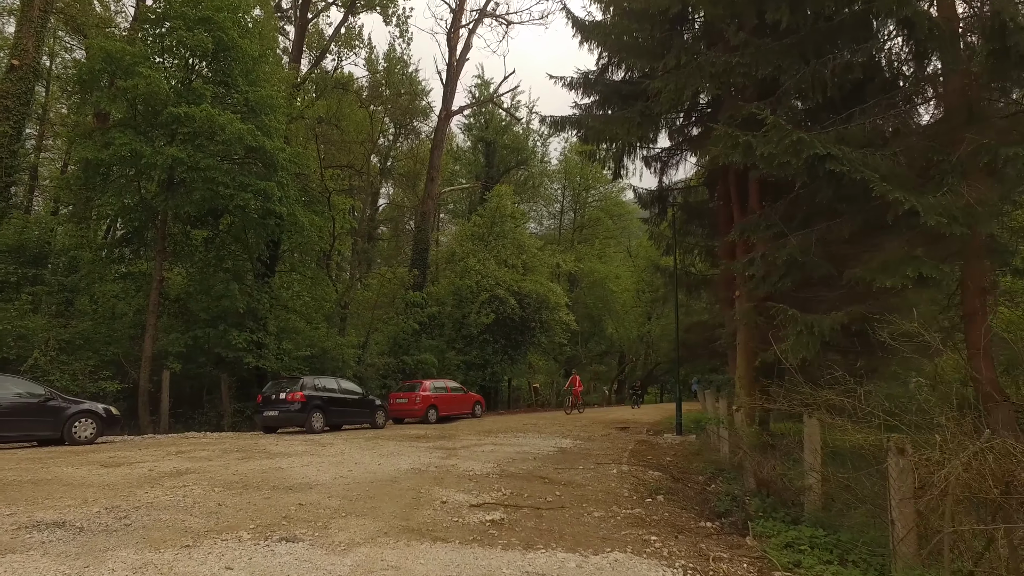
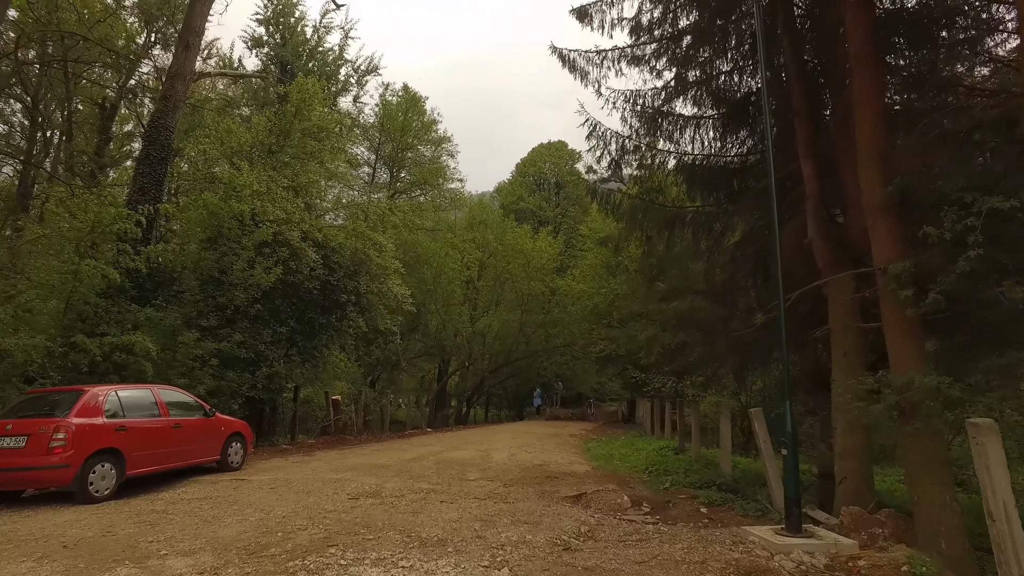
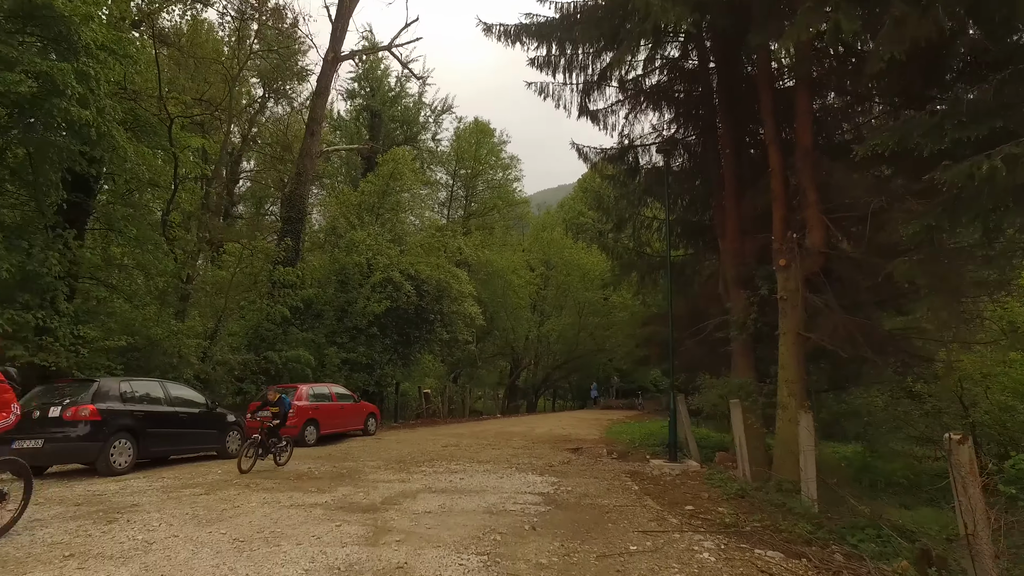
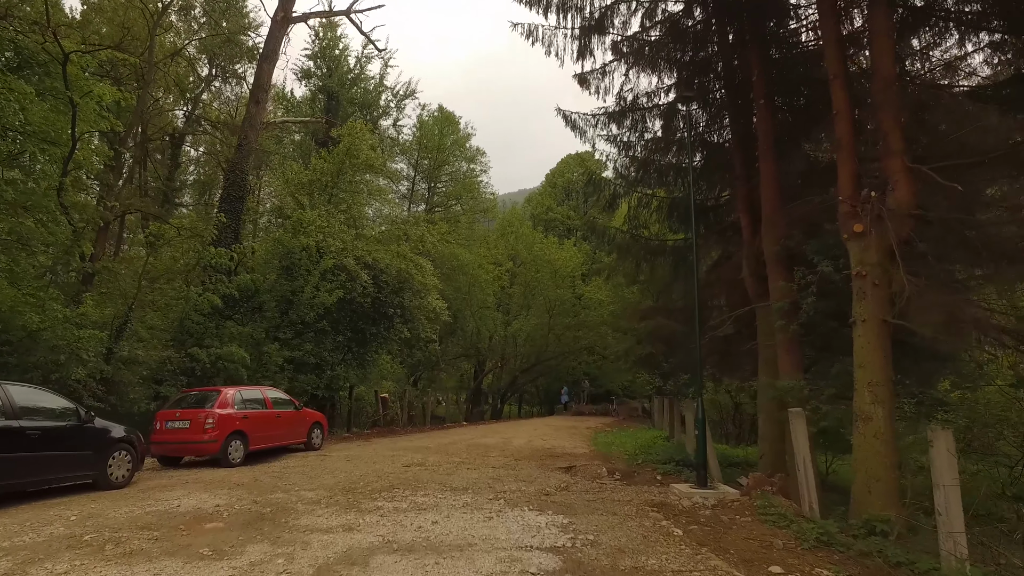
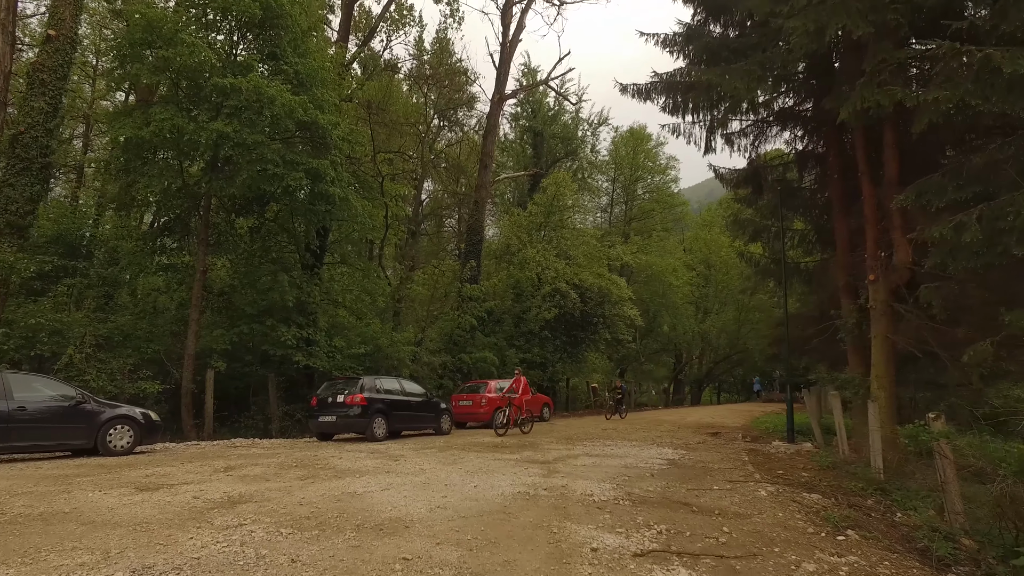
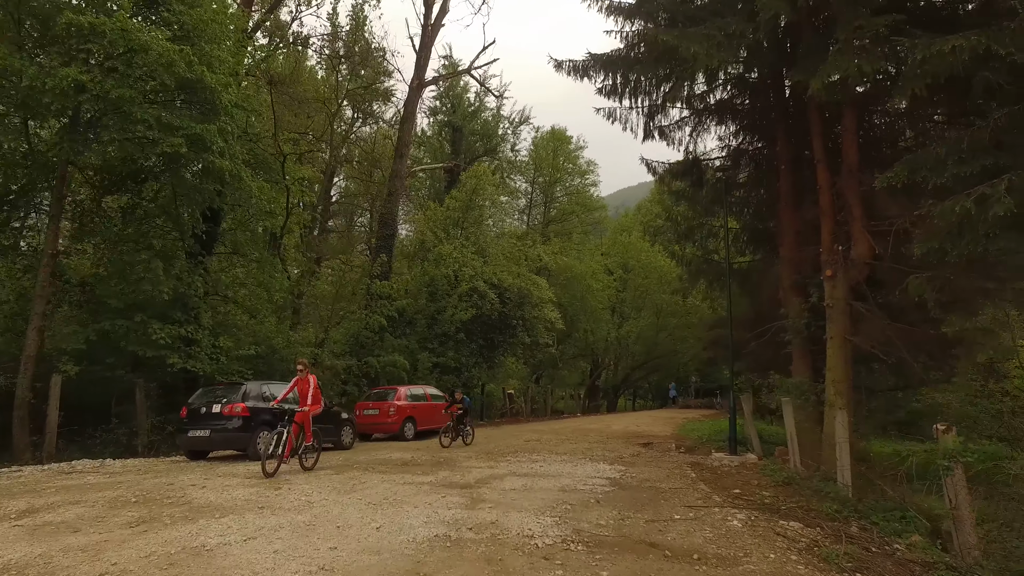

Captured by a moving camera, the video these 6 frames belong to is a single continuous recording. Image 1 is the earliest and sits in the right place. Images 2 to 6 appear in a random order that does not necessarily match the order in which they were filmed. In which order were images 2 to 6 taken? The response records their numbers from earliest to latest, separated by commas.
5, 6, 3, 4, 2
